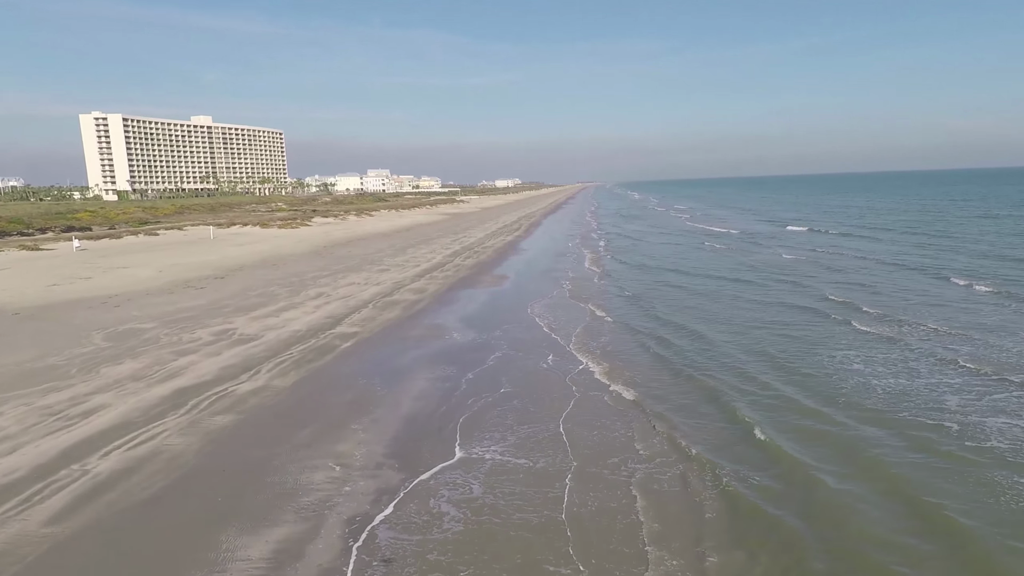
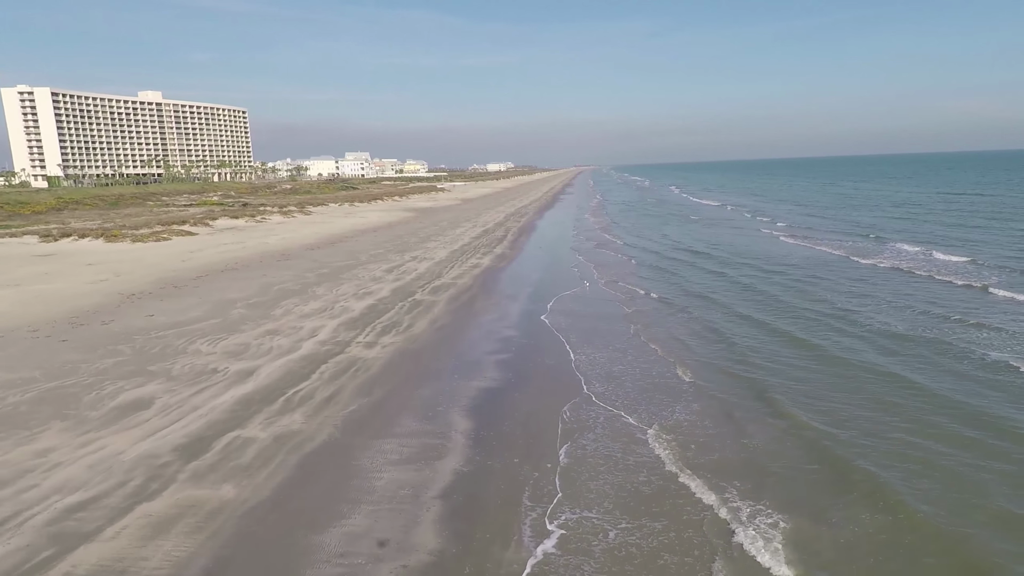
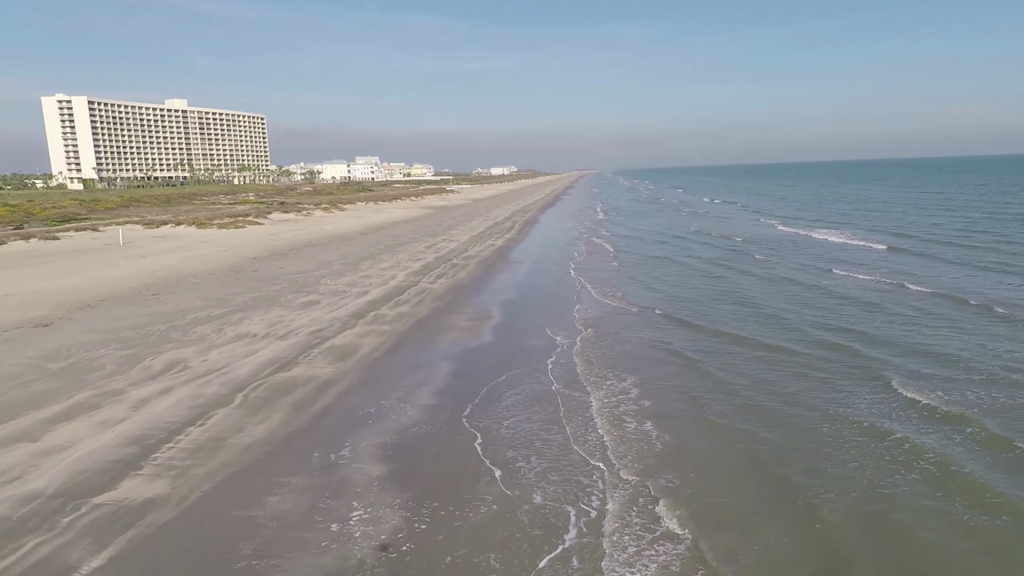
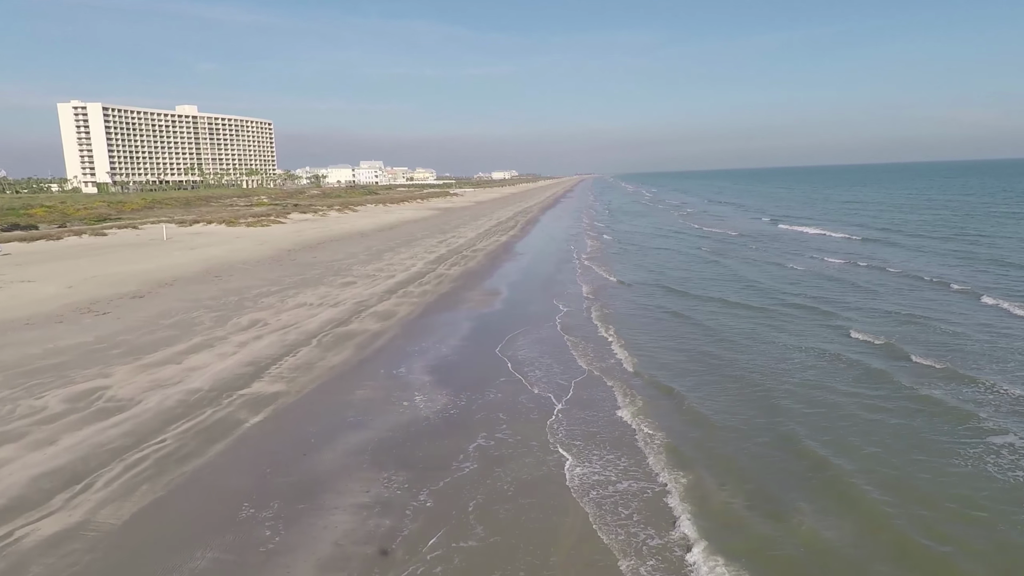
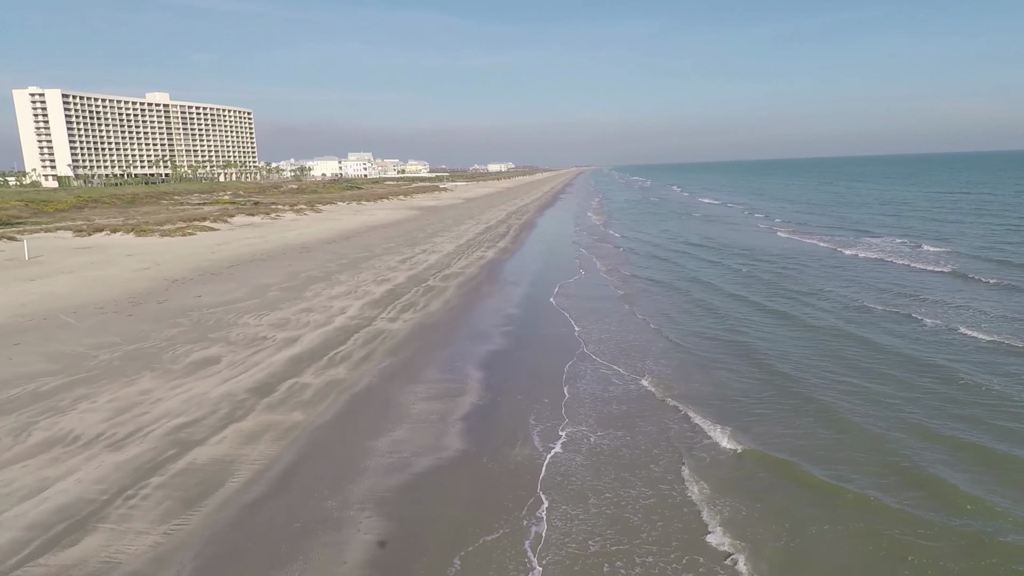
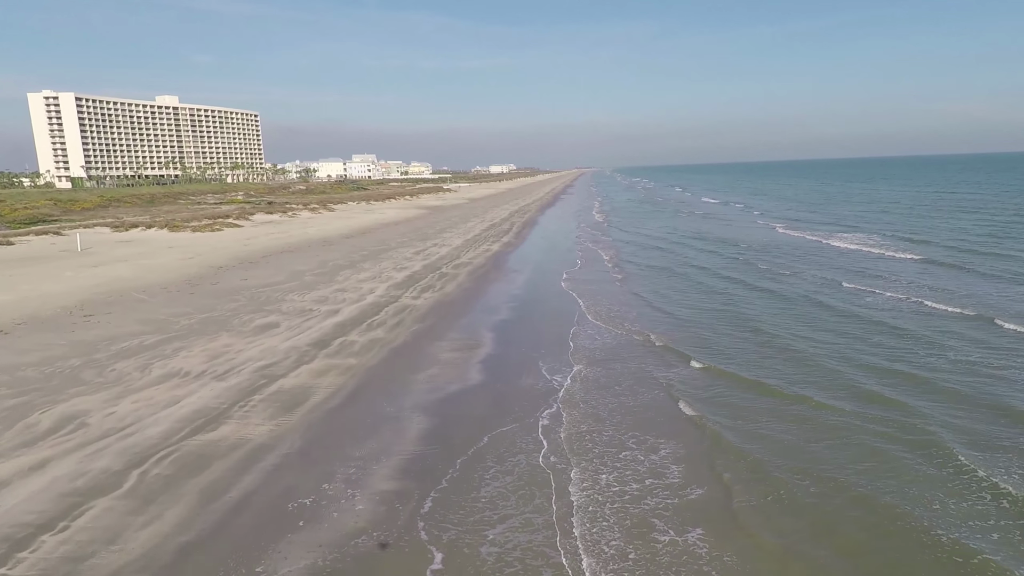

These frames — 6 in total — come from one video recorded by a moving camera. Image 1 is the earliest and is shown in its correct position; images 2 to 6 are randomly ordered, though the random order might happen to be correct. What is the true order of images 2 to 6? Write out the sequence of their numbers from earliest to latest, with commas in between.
4, 3, 6, 5, 2
